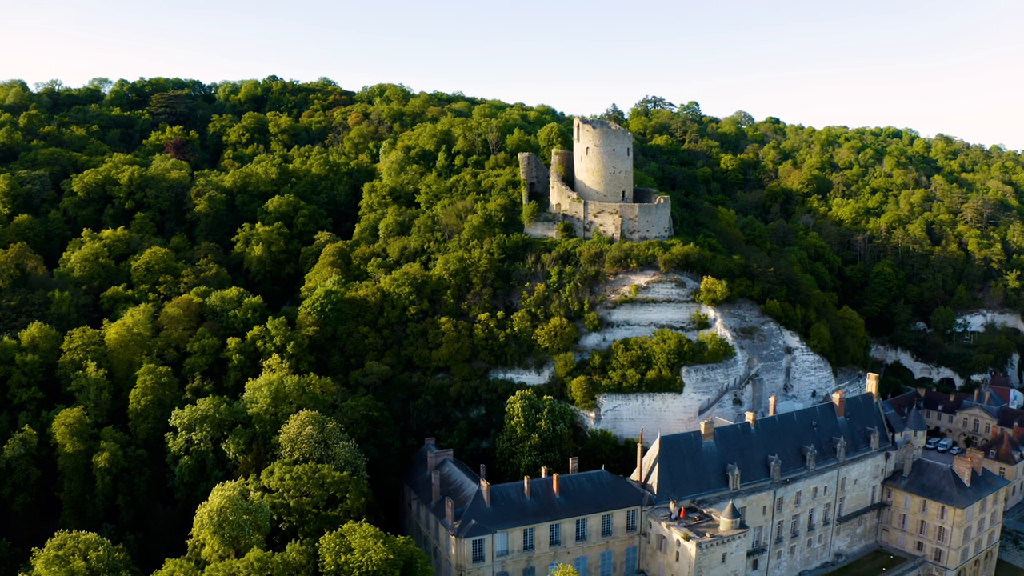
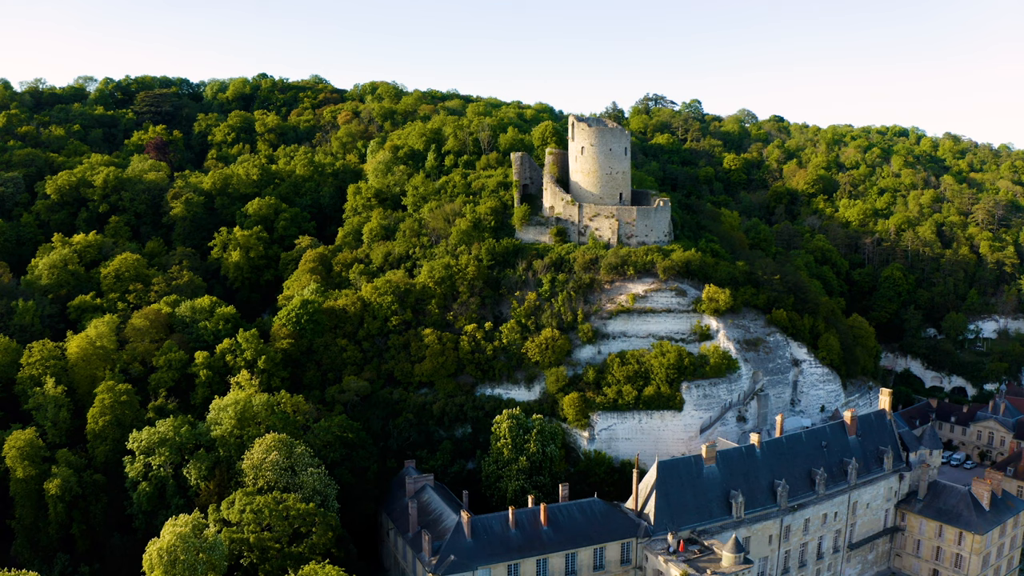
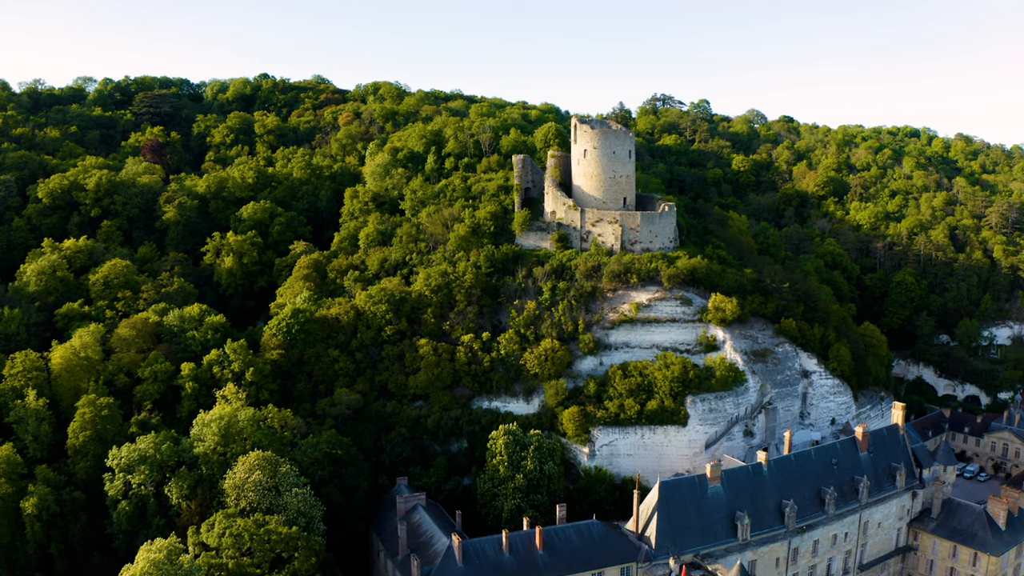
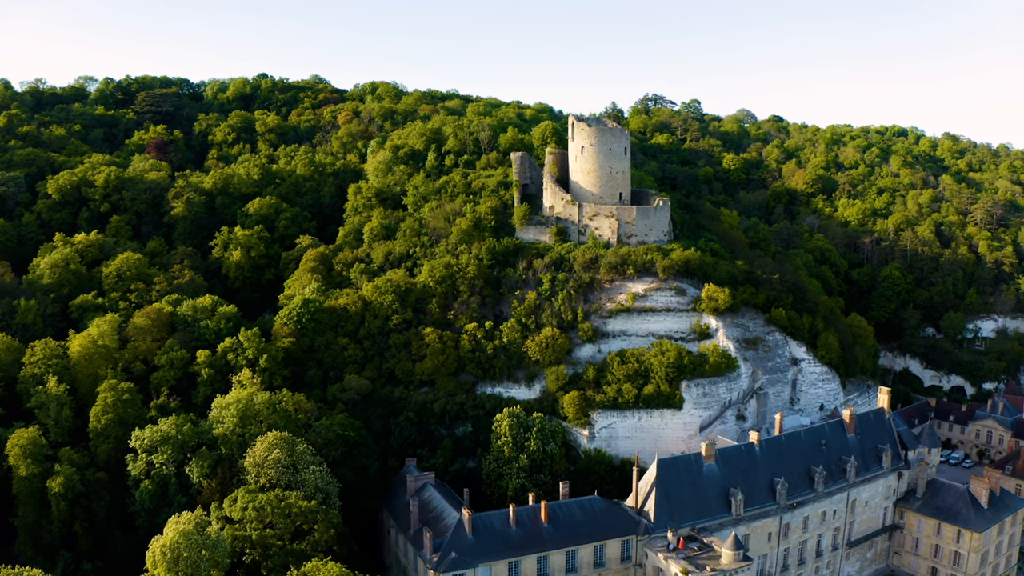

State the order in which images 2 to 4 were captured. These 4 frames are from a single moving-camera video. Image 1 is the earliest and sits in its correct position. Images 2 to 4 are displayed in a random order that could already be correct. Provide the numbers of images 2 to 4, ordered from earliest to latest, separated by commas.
4, 2, 3
